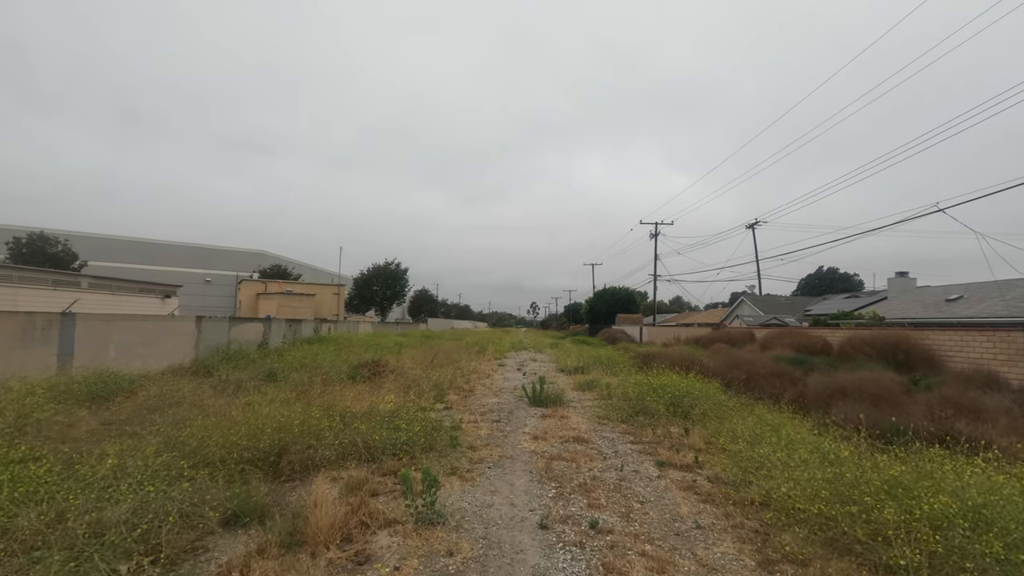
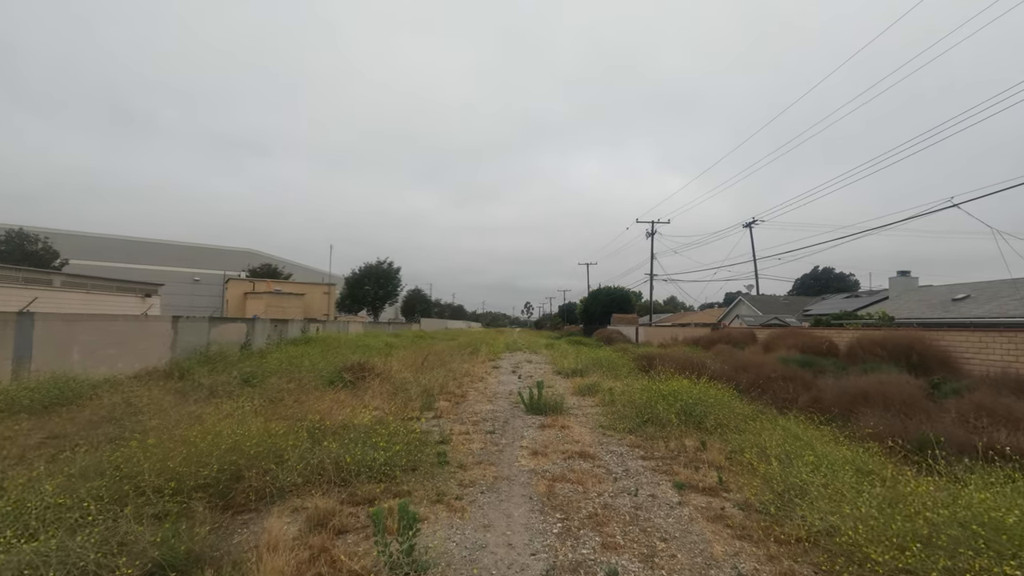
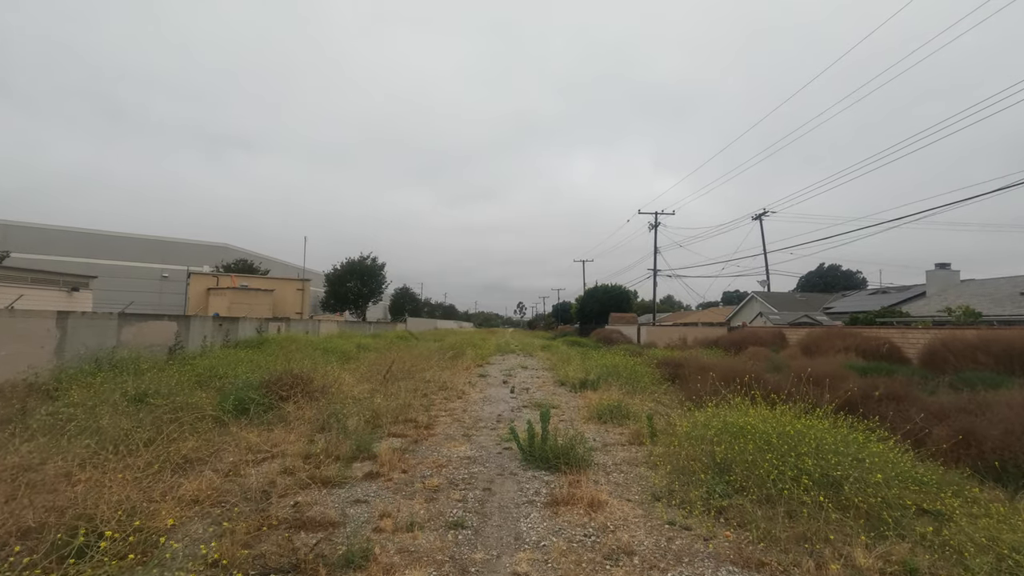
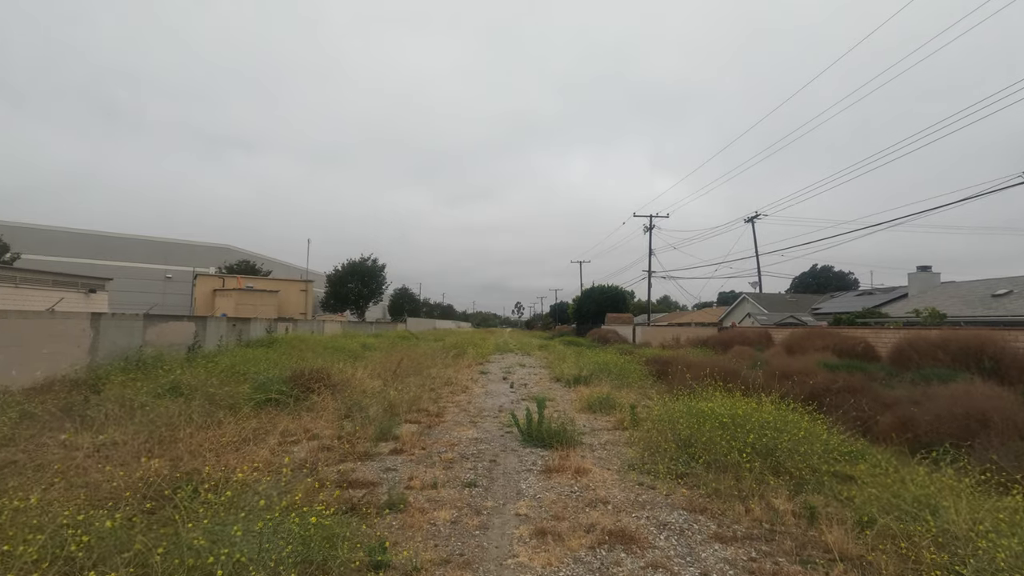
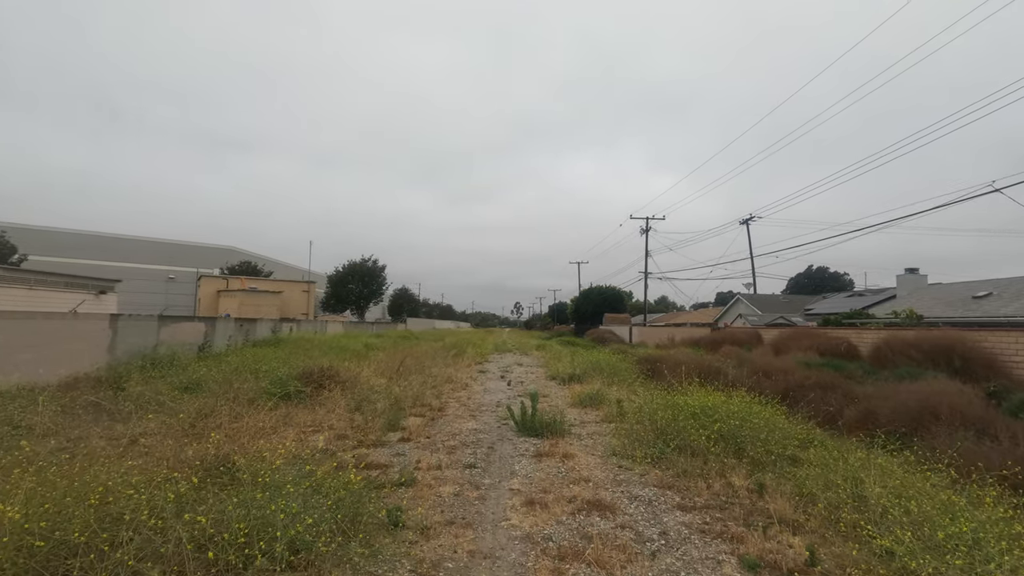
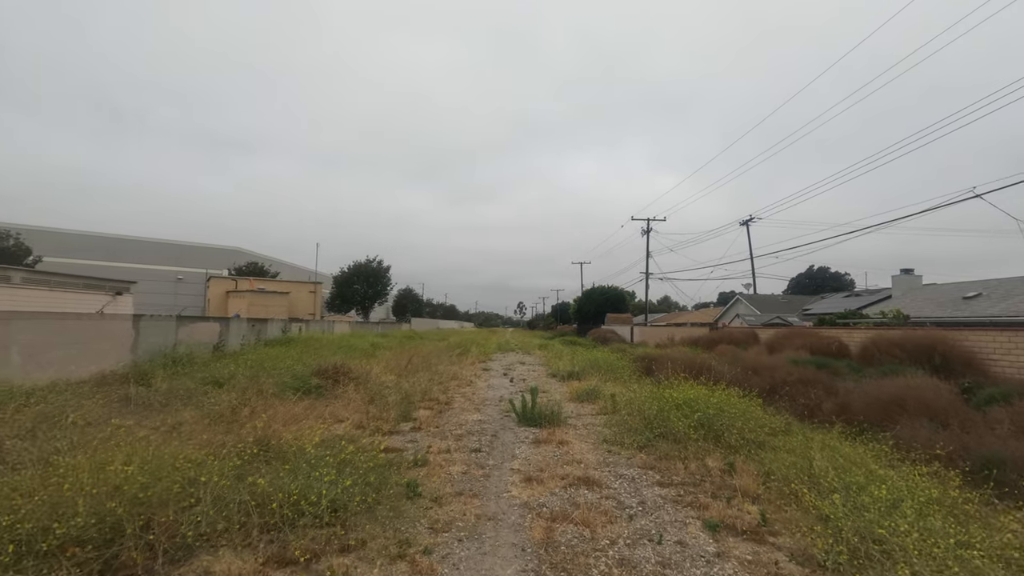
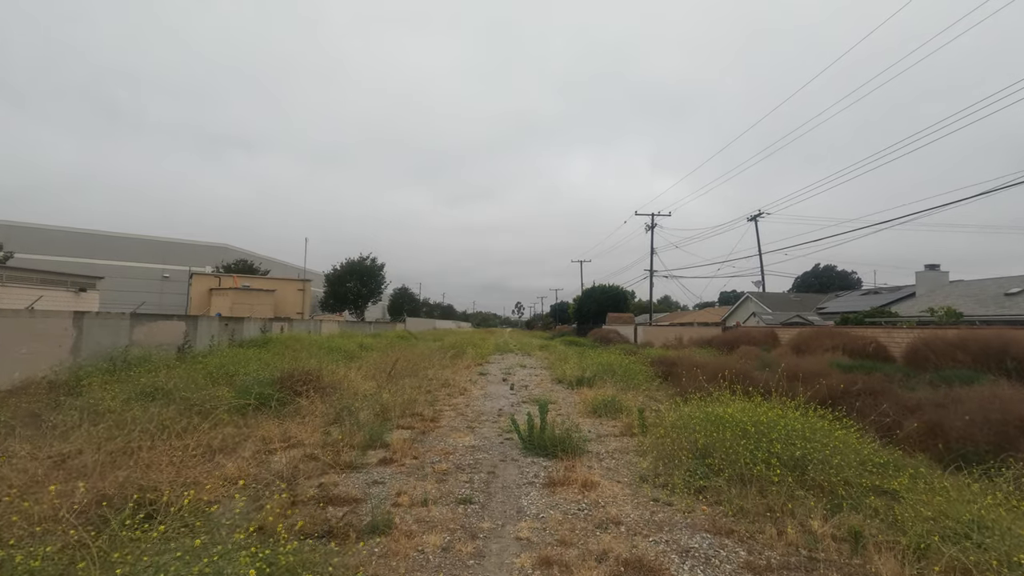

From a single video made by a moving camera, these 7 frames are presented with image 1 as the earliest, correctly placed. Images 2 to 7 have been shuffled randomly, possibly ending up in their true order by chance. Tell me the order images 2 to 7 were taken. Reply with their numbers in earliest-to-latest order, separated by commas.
2, 6, 5, 4, 7, 3
